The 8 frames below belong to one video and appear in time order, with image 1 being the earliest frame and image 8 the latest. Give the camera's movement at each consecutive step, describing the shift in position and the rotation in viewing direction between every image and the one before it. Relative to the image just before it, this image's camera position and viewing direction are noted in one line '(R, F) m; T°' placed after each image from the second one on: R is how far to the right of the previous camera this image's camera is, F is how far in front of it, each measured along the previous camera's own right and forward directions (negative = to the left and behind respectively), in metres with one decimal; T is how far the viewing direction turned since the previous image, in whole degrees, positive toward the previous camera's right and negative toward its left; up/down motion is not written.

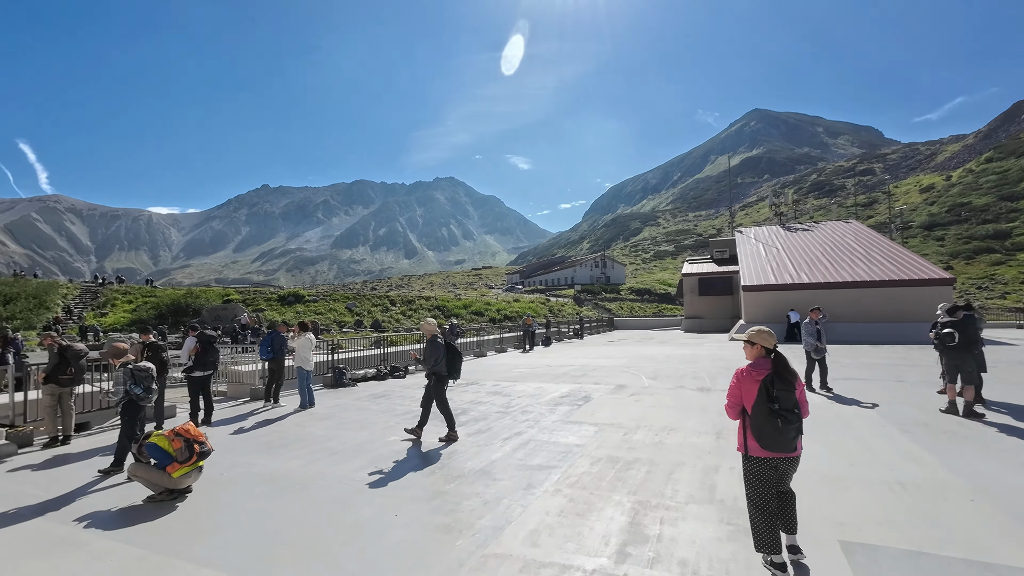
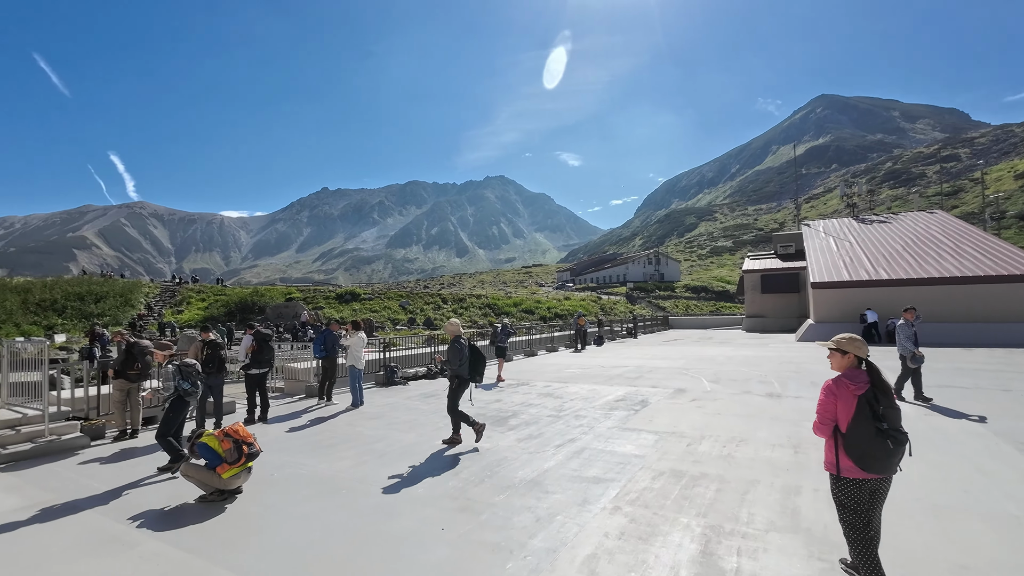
(0.0, +0.4) m; -6°
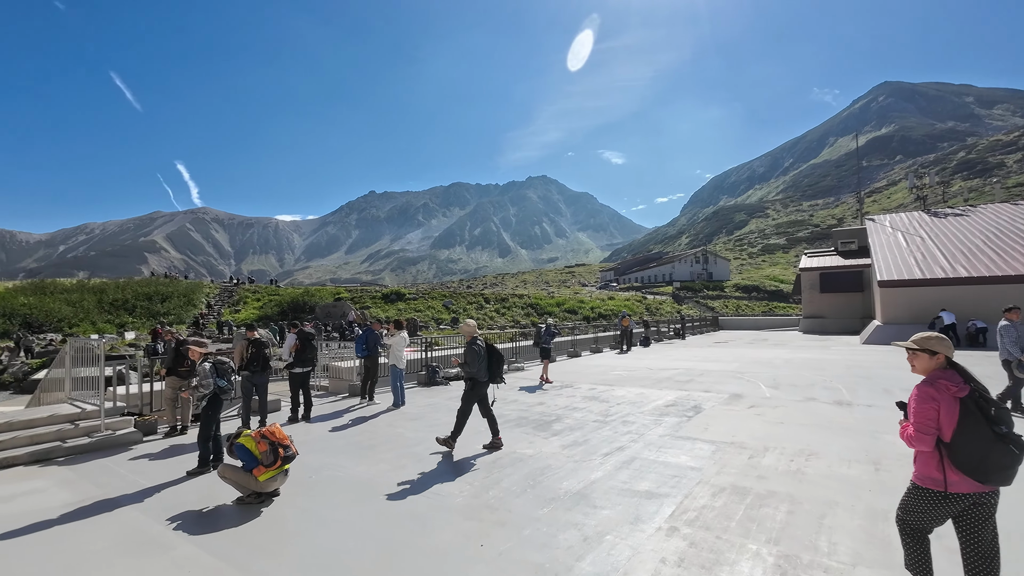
(0.0, +0.4) m; -5°
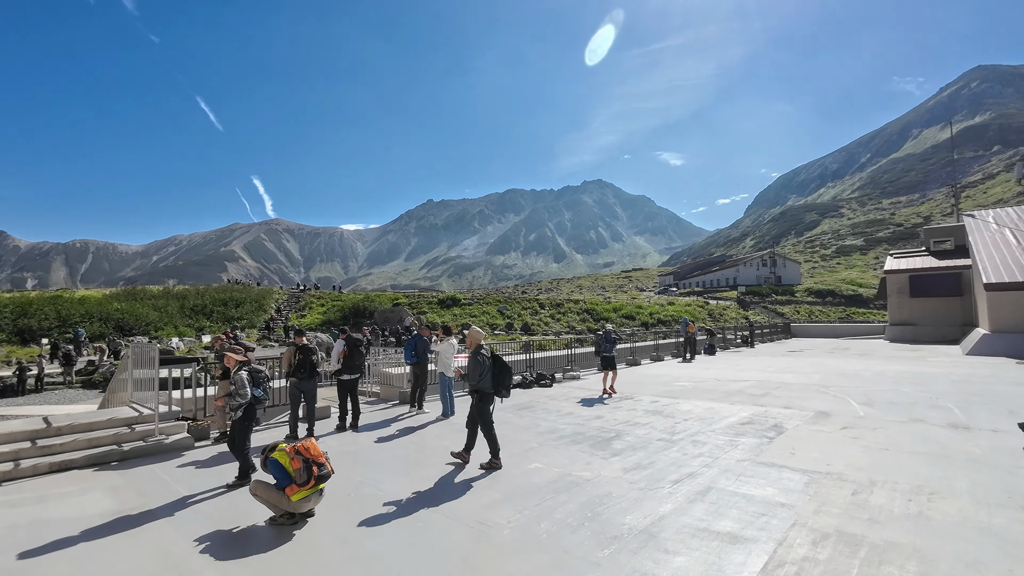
(0.0, +0.6) m; -7°
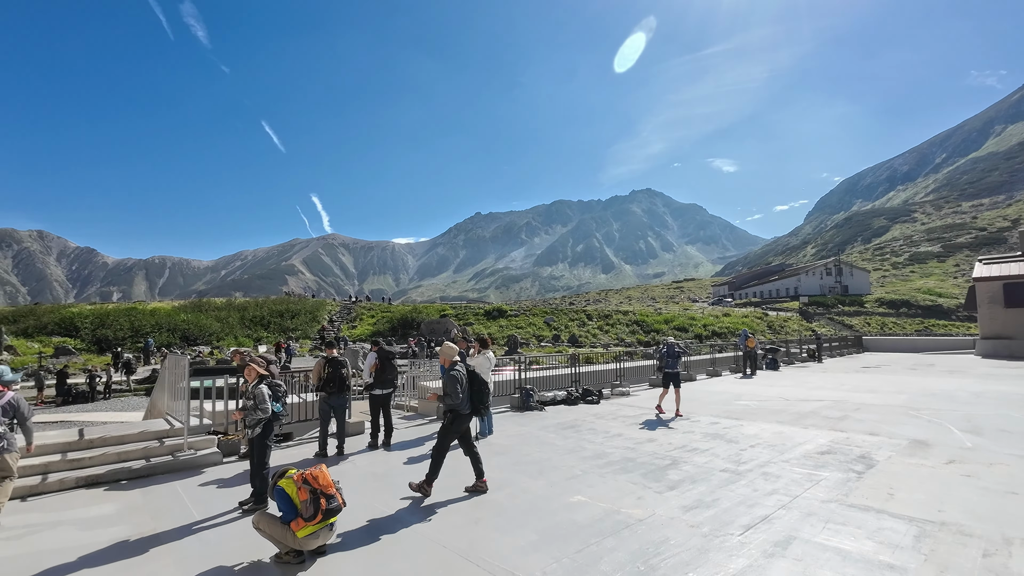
(+0.1, +0.7) m; -6°
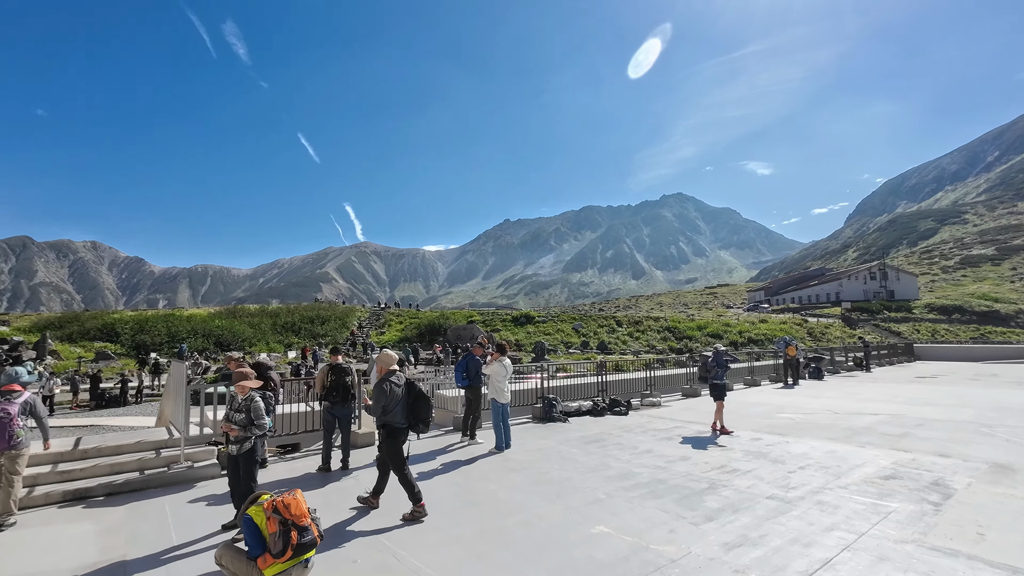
(+0.2, +0.6) m; -3°
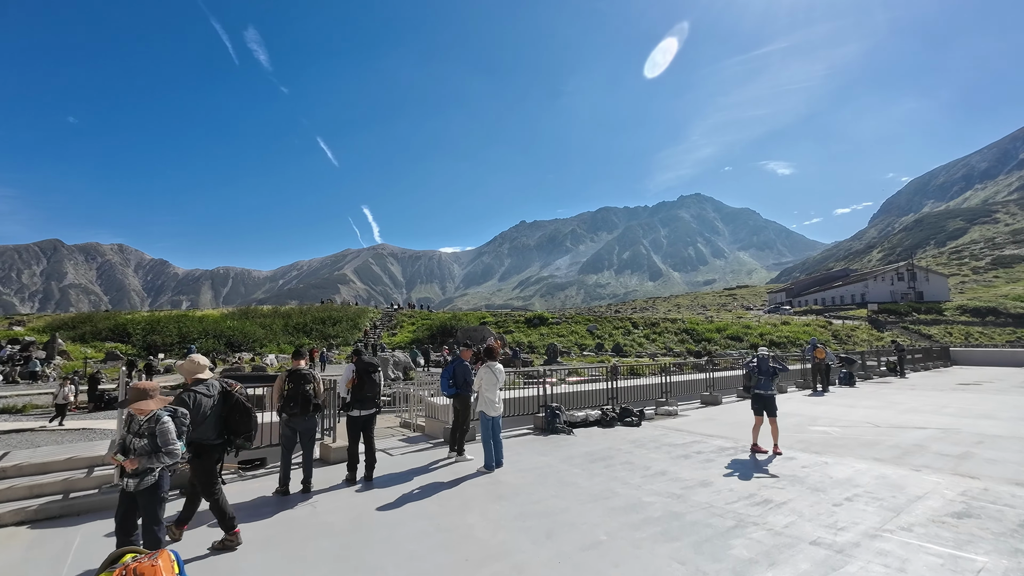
(+0.4, +1.1) m; -2°
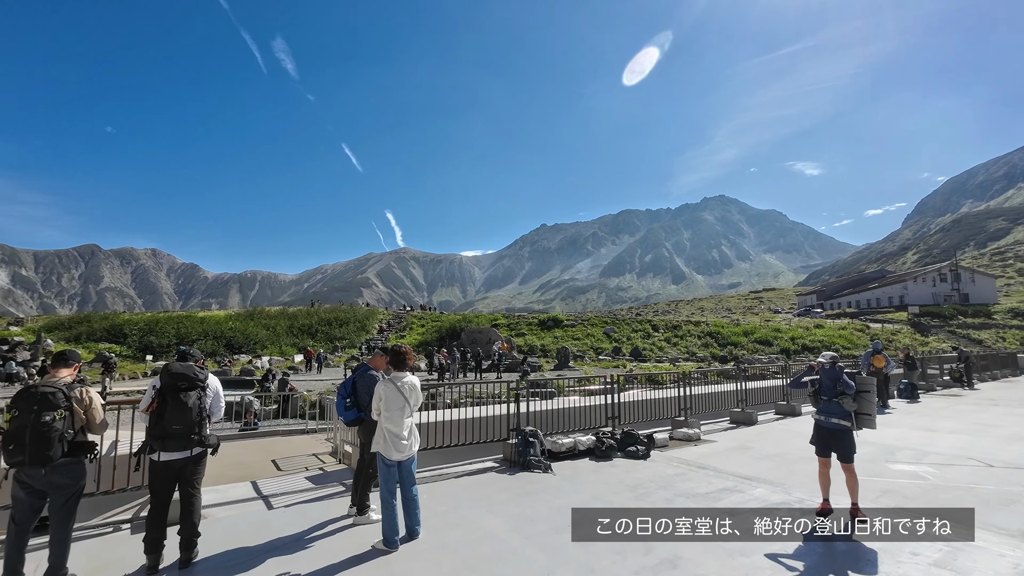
(+1.0, +2.7) m; -3°
